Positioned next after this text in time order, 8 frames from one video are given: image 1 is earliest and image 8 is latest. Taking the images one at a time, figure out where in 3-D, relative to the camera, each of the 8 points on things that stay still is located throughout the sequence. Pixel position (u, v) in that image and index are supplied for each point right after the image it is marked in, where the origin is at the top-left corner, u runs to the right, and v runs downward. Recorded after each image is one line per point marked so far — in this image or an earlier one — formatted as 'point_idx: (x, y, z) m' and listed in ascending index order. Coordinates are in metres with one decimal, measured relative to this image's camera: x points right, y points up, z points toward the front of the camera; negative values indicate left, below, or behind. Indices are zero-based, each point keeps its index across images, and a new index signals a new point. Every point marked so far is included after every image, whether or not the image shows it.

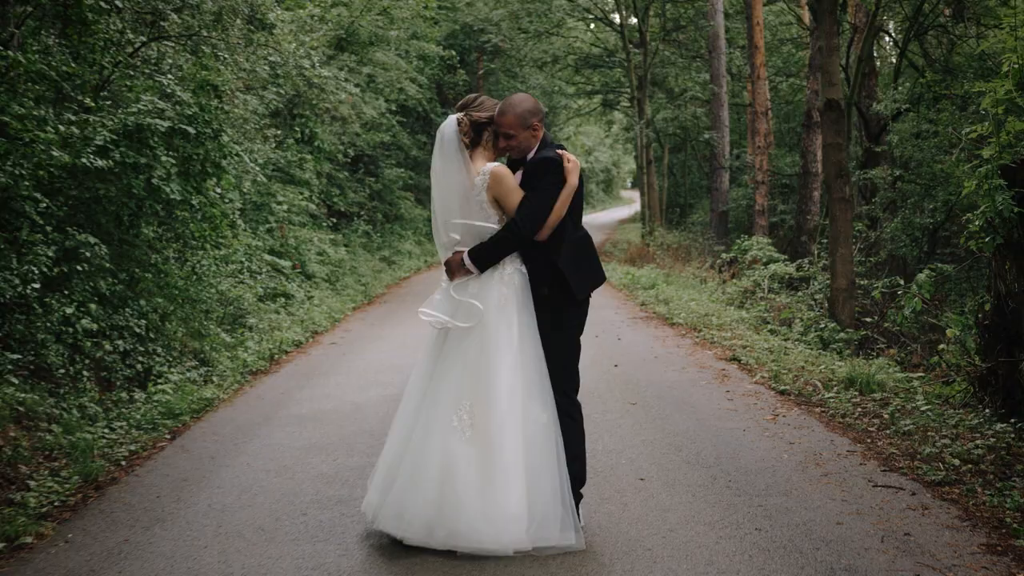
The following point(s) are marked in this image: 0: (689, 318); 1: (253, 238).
0: (+2.3, -0.4, +10.7) m
1: (-4.9, +1.0, +15.5) m
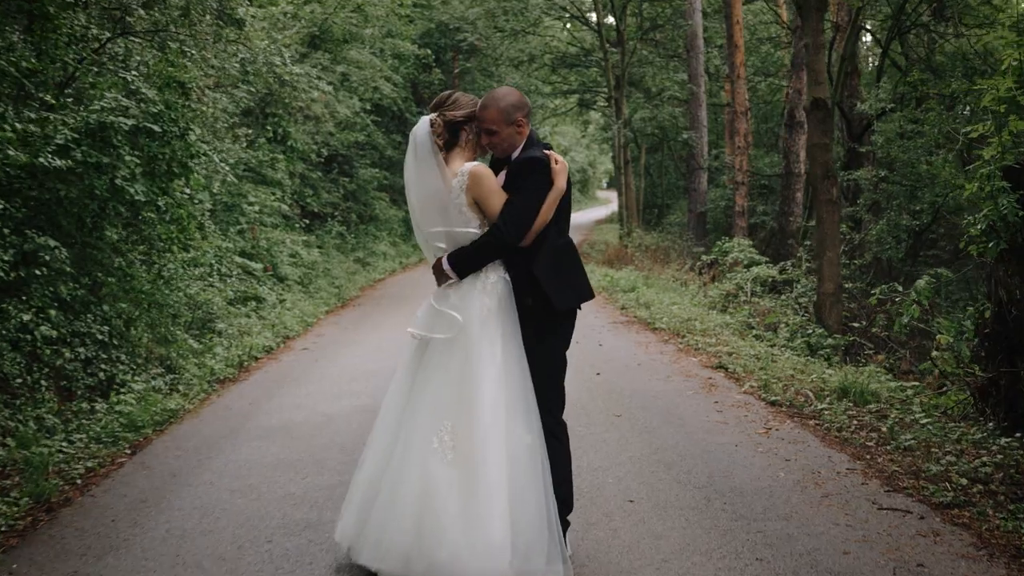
0: (+2.0, -0.5, +10.4) m
1: (-5.3, +0.9, +15.0) m
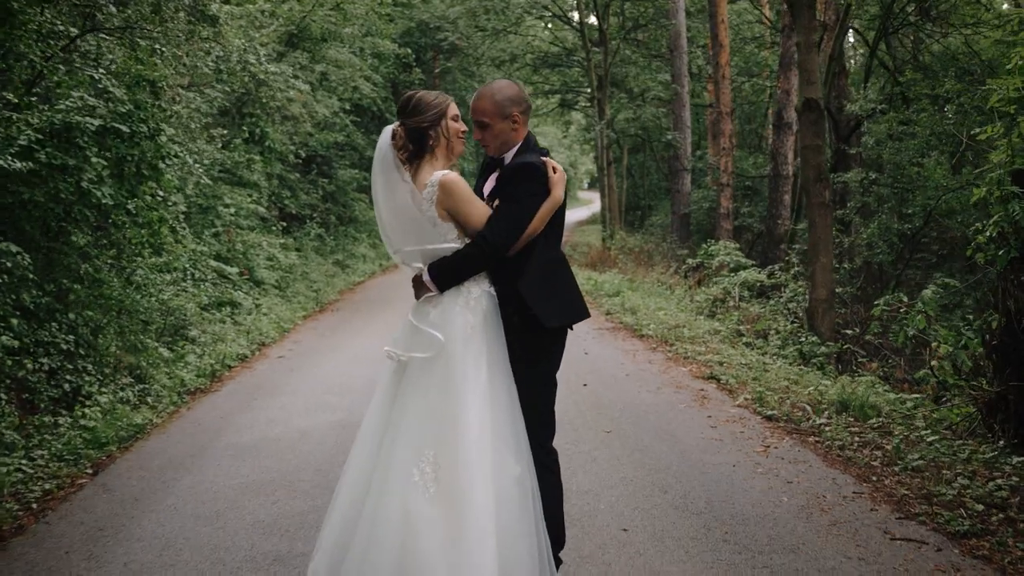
0: (+1.8, -0.5, +10.2) m
1: (-5.6, +0.8, +14.6) m
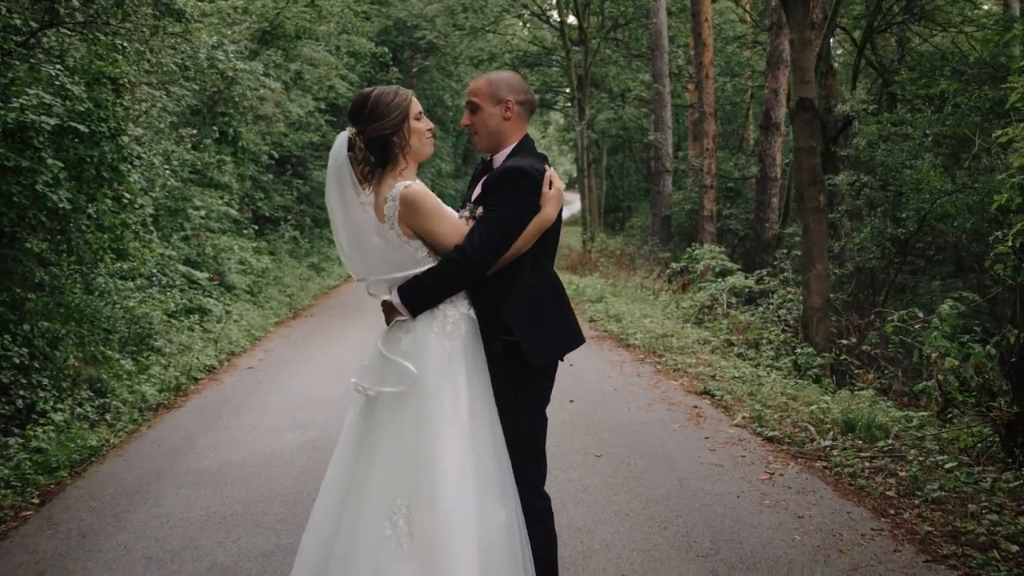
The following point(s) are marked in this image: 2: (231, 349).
0: (+1.6, -0.6, +9.8) m
1: (-5.9, +0.7, +14.0) m
2: (-4.1, -0.9, +11.9) m
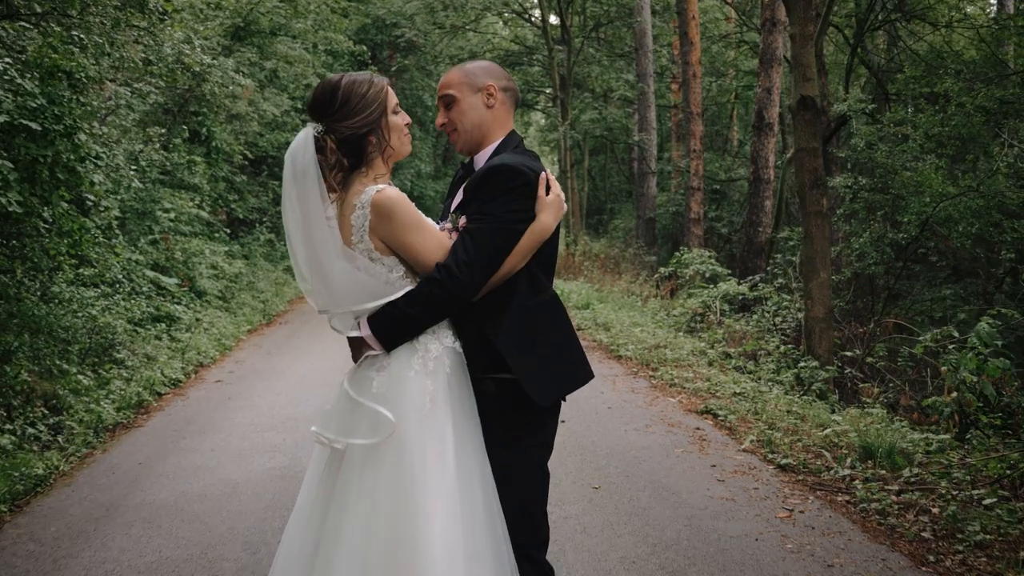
0: (+1.4, -0.7, +9.3) m
1: (-6.2, +0.6, +13.3) m
2: (-4.3, -1.0, +11.2) m
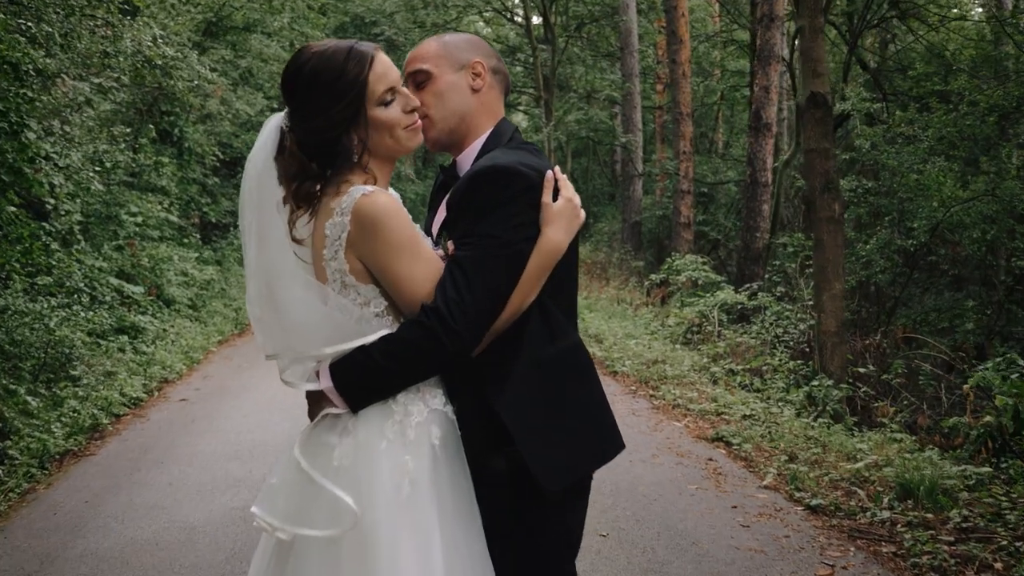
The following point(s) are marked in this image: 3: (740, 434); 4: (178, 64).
0: (+1.3, -0.8, +8.7) m
1: (-6.4, +0.5, +12.5) m
2: (-4.5, -1.1, +10.5) m
3: (+1.7, -1.1, +6.1) m
4: (-5.3, +3.5, +12.8) m
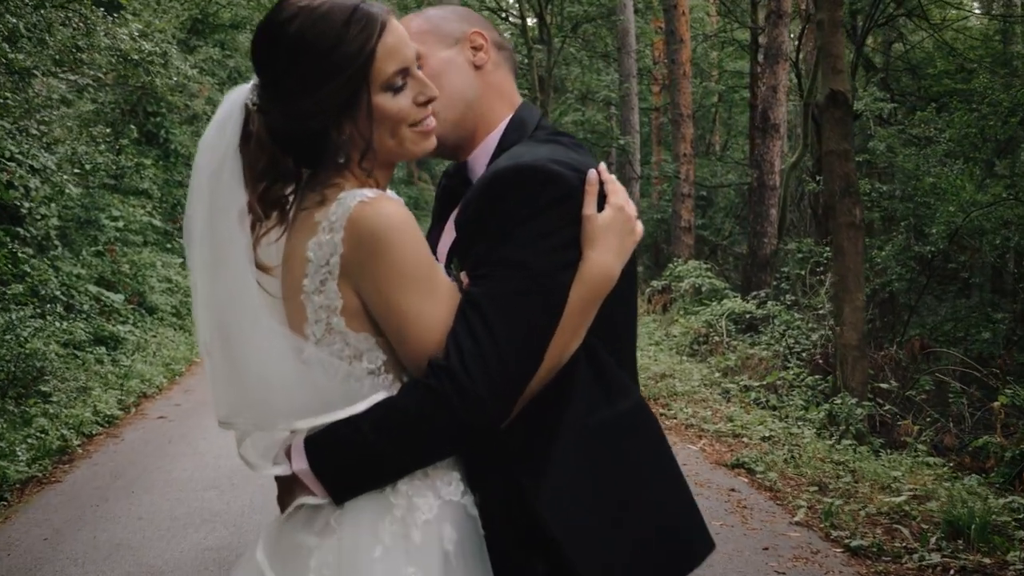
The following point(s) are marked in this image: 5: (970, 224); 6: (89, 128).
0: (+1.3, -0.9, +8.2) m
1: (-6.5, +0.4, +12.0) m
2: (-4.5, -1.2, +9.9) m
3: (+1.7, -1.2, +5.6) m
4: (-5.3, +3.4, +12.3) m
5: (+5.0, +0.7, +9.0) m
6: (-6.4, +2.4, +12.3) m
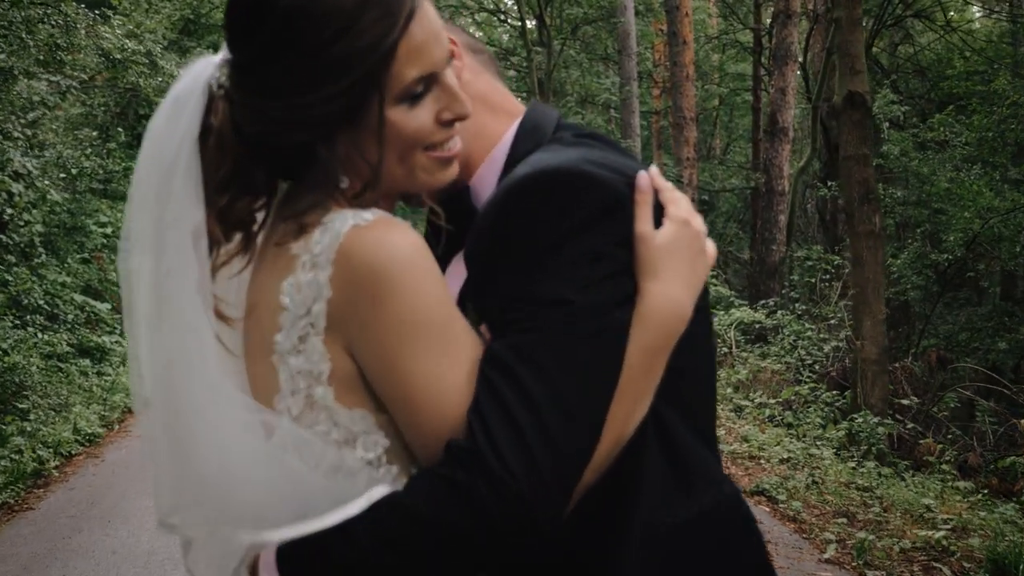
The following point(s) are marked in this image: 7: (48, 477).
0: (+1.3, -1.0, +7.8) m
1: (-6.5, +0.2, +11.6) m
2: (-4.5, -1.3, +9.6) m
3: (+1.7, -1.3, +5.3) m
4: (-5.3, +3.3, +11.9) m
5: (+5.0, +0.6, +8.6) m
6: (-6.4, +2.2, +11.9) m
7: (-4.1, -1.6, +7.4) m
